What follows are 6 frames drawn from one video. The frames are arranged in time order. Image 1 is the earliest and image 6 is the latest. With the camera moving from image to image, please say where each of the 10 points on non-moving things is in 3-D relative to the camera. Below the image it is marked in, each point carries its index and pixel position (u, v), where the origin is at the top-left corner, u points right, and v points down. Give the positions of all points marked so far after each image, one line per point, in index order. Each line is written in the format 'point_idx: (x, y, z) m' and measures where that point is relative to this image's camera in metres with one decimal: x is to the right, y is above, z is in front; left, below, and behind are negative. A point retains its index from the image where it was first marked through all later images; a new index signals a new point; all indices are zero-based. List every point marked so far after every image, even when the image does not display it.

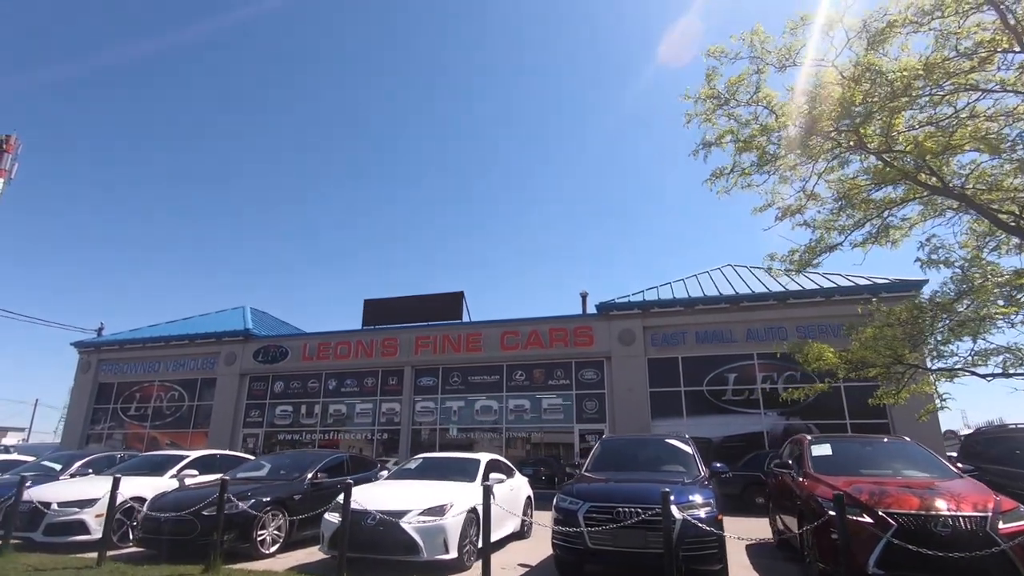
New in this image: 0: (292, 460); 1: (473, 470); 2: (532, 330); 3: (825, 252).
0: (-3.7, -2.9, +9.7) m
1: (-0.6, -2.6, +8.4) m
2: (+0.7, -1.4, +18.9) m
3: (+4.2, +0.4, +7.5) m
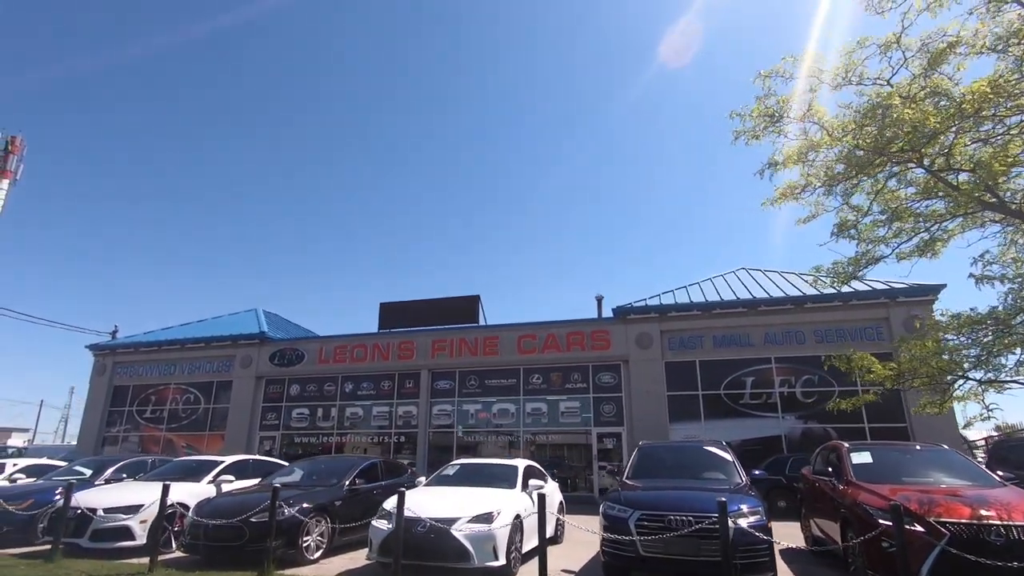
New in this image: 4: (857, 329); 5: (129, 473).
0: (-3.1, -3.0, +9.8) m
1: (0.0, -2.8, +8.5) m
2: (+1.2, -1.5, +19.0) m
3: (+4.8, +0.3, +7.6) m
4: (+9.8, -1.2, +16.3) m
5: (-7.4, -3.6, +11.1) m
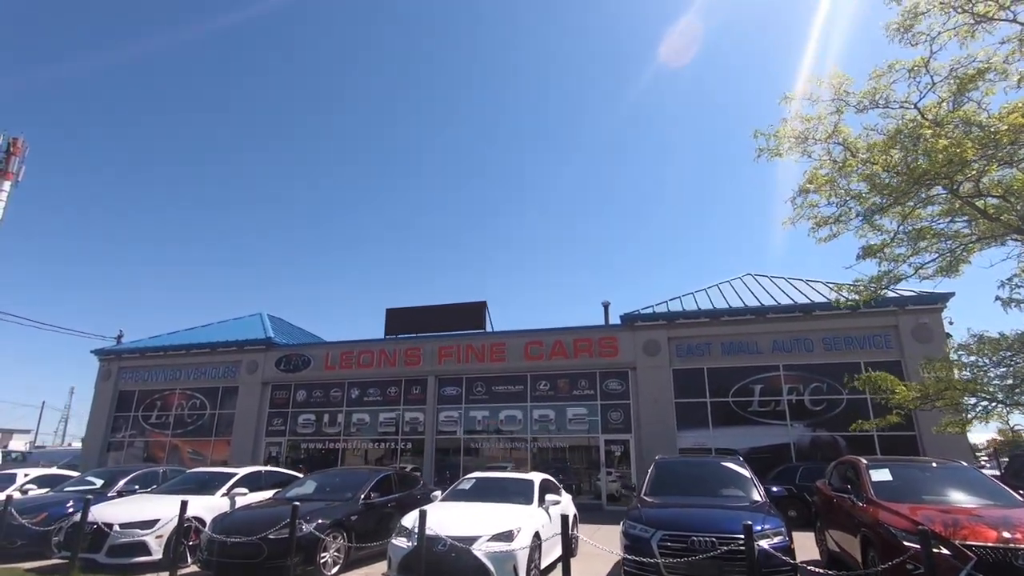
0: (-2.9, -3.2, +9.8) m
1: (+0.2, -3.0, +8.4) m
2: (+1.5, -1.7, +19.0) m
3: (+5.0, +0.1, +7.6) m
4: (+10.1, -1.4, +16.3) m
5: (-7.2, -3.8, +11.1) m
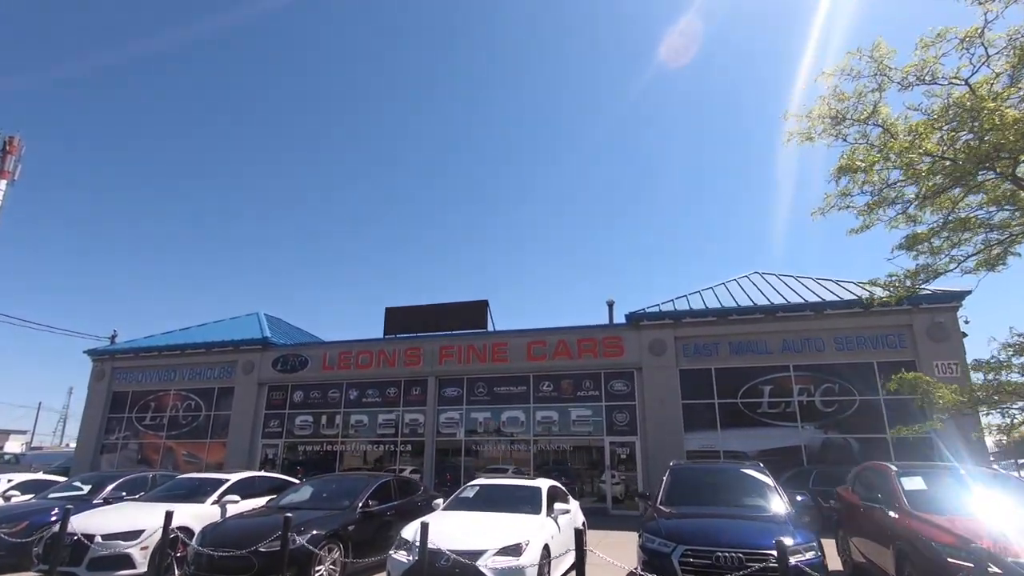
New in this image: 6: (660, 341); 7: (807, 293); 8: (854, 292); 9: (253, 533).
0: (-2.8, -3.2, +9.3) m
1: (+0.3, -2.9, +8.0) m
2: (+1.5, -1.7, +18.5) m
3: (+5.1, +0.1, +7.1) m
4: (+10.1, -1.3, +15.9) m
5: (-7.1, -3.7, +10.6) m
6: (+4.5, -1.6, +17.5) m
7: (+8.9, -0.1, +17.3) m
8: (+10.0, -0.1, +16.8) m
9: (-3.2, -3.1, +7.2) m
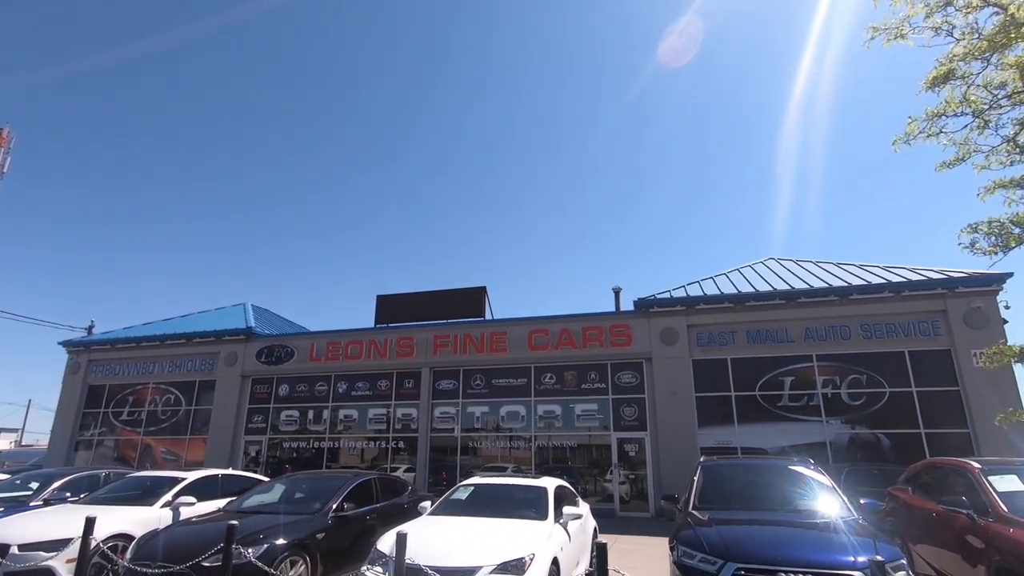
0: (-2.8, -2.7, +8.0) m
1: (+0.3, -2.5, +6.7) m
2: (+1.5, -1.2, +17.2) m
3: (+5.1, +0.6, +5.8) m
4: (+10.1, -0.9, +14.6) m
5: (-7.1, -3.3, +9.3) m
6: (+4.5, -1.2, +16.2) m
7: (+8.9, +0.3, +16.0) m
8: (+10.0, +0.3, +15.6) m
9: (-3.2, -2.6, +5.9) m
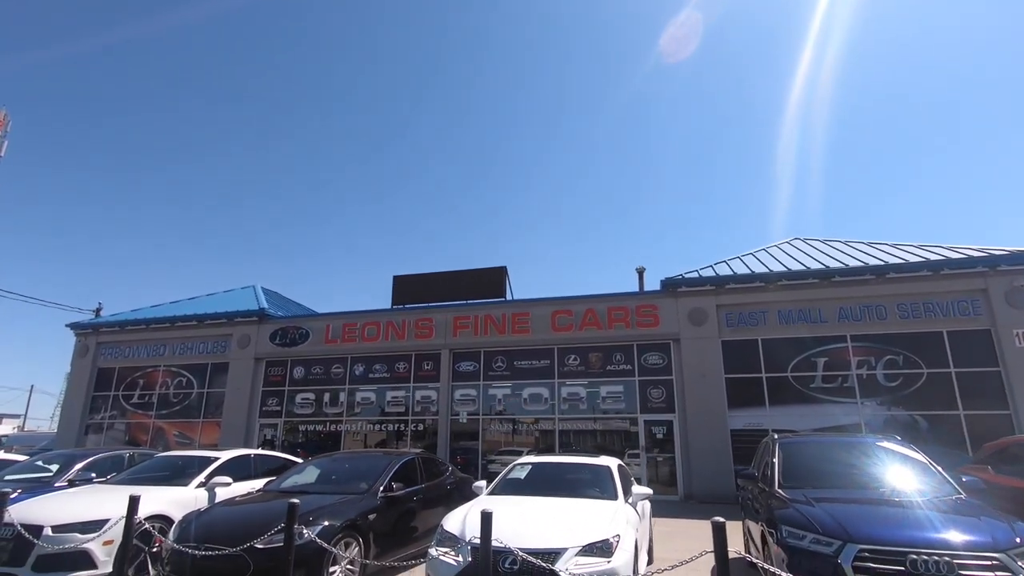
0: (-2.1, -2.3, +7.6) m
1: (+1.0, -2.1, +6.3) m
2: (+2.2, -0.6, +16.8) m
3: (+5.8, +0.9, +5.4) m
4: (+10.8, -0.4, +14.2) m
5: (-6.4, -2.9, +8.9) m
6: (+5.2, -0.6, +15.8) m
7: (+9.5, +0.9, +15.6) m
8: (+10.7, +0.9, +15.1) m
9: (-2.5, -2.3, +5.5) m
